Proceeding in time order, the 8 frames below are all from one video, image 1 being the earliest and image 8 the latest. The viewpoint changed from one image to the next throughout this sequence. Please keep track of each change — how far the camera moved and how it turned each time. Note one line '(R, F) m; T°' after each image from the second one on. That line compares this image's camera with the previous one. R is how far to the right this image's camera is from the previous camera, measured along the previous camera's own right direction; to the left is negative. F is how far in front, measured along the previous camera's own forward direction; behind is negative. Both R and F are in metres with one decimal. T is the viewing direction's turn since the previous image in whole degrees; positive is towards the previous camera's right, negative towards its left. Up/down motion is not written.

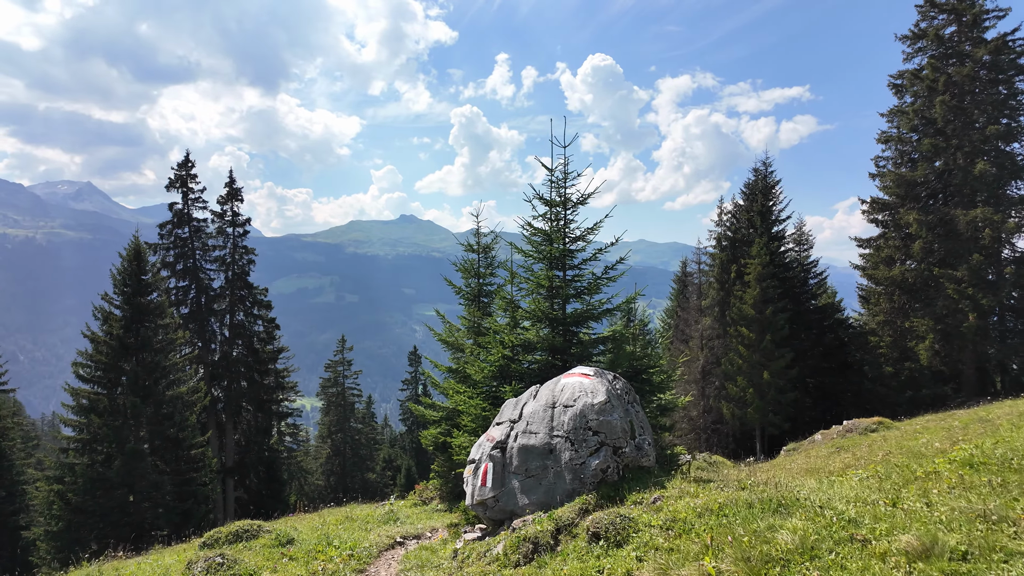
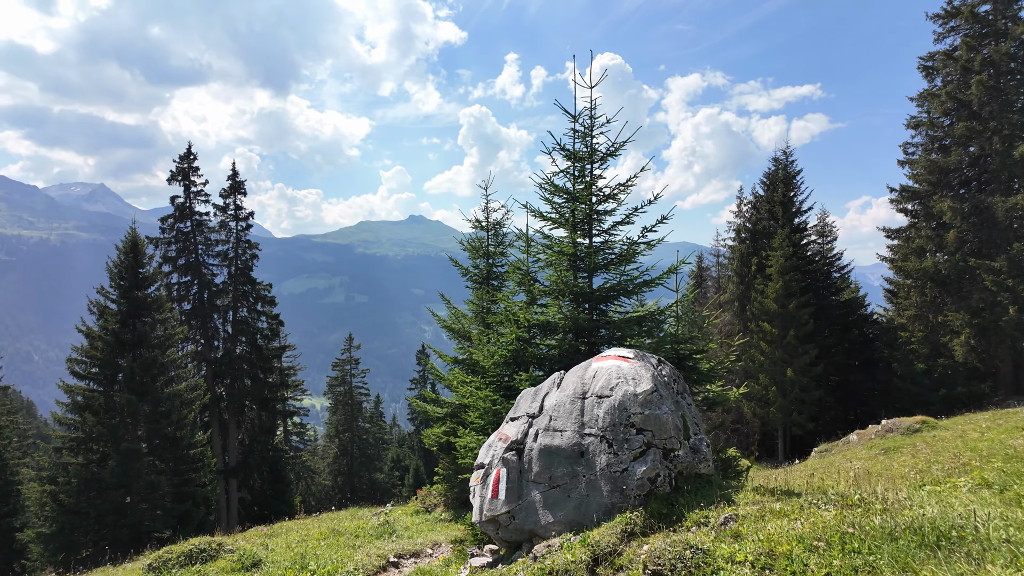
(-0.1, +1.5) m; -1°
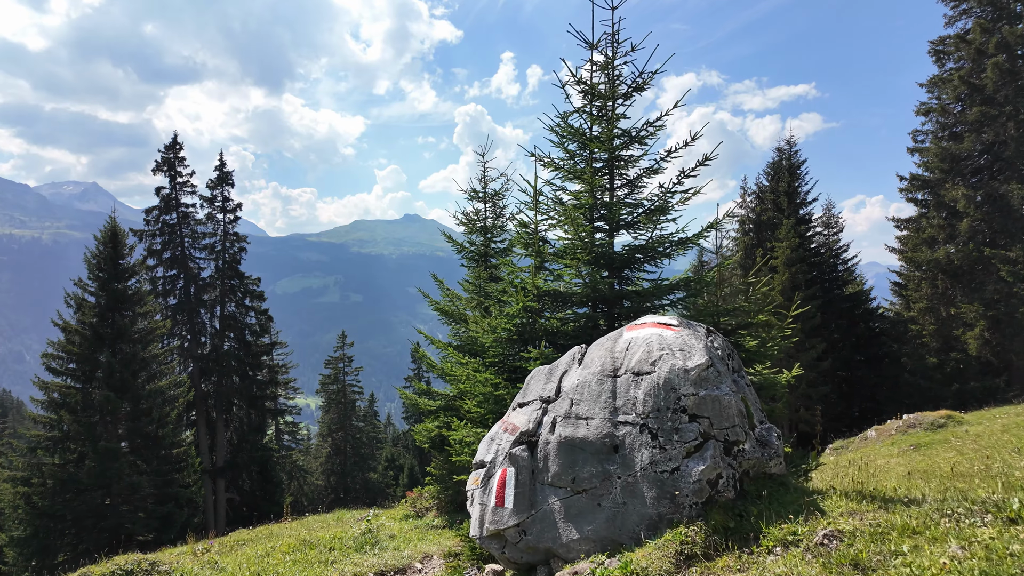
(-0.1, +1.3) m; 0°
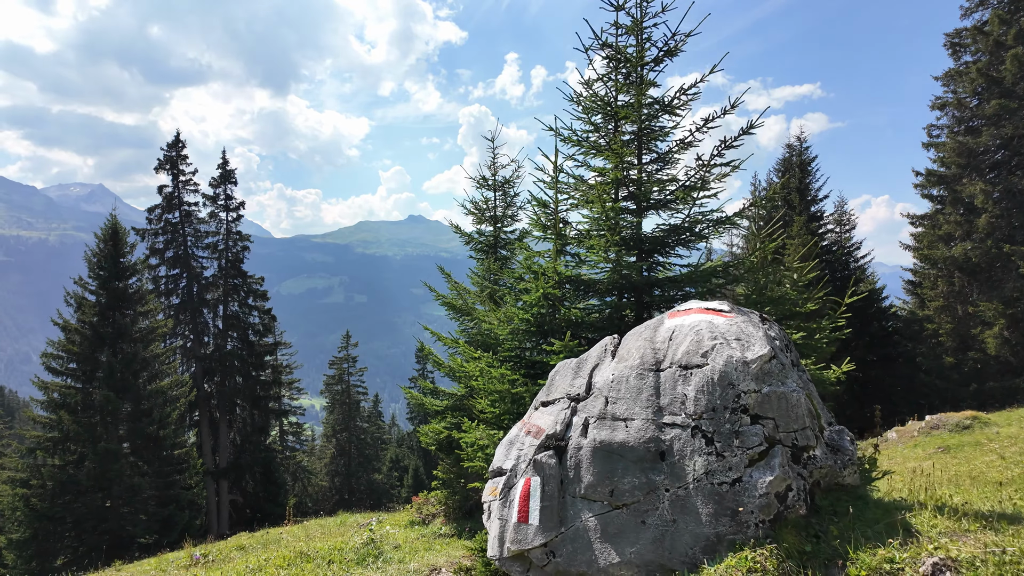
(-0.2, +0.6) m; 0°
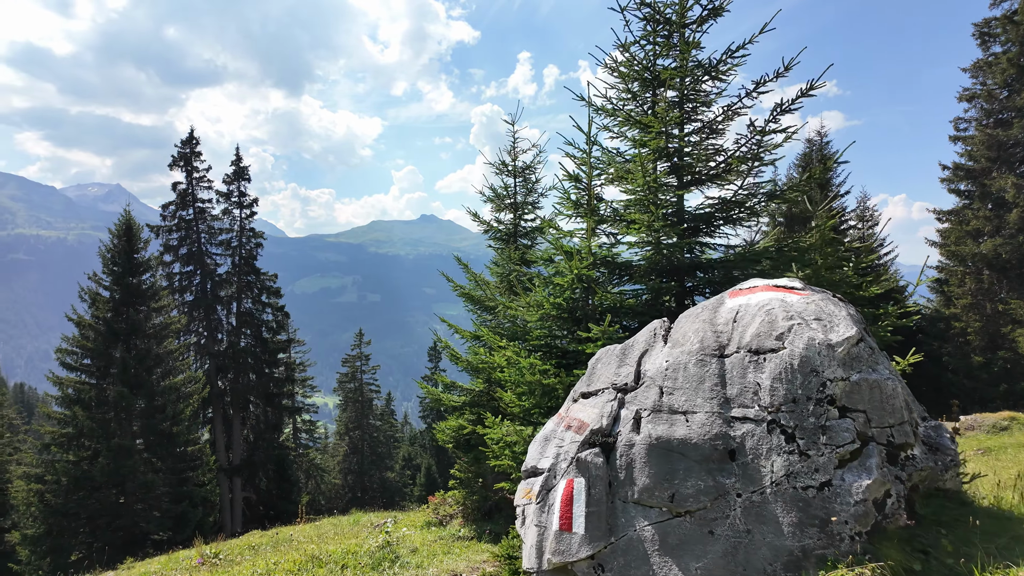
(-0.2, +0.5) m; -1°
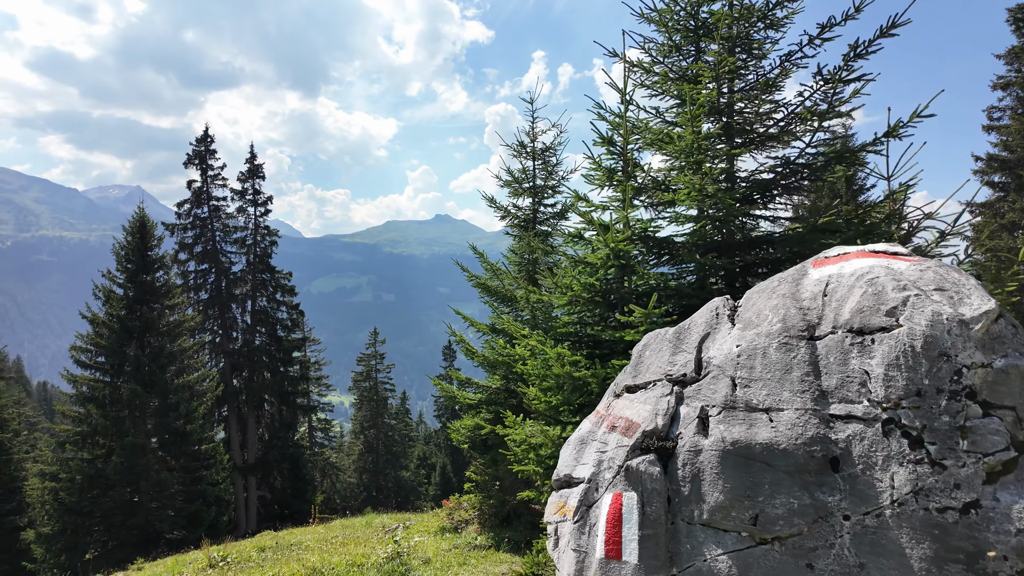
(-0.1, +0.6) m; -2°
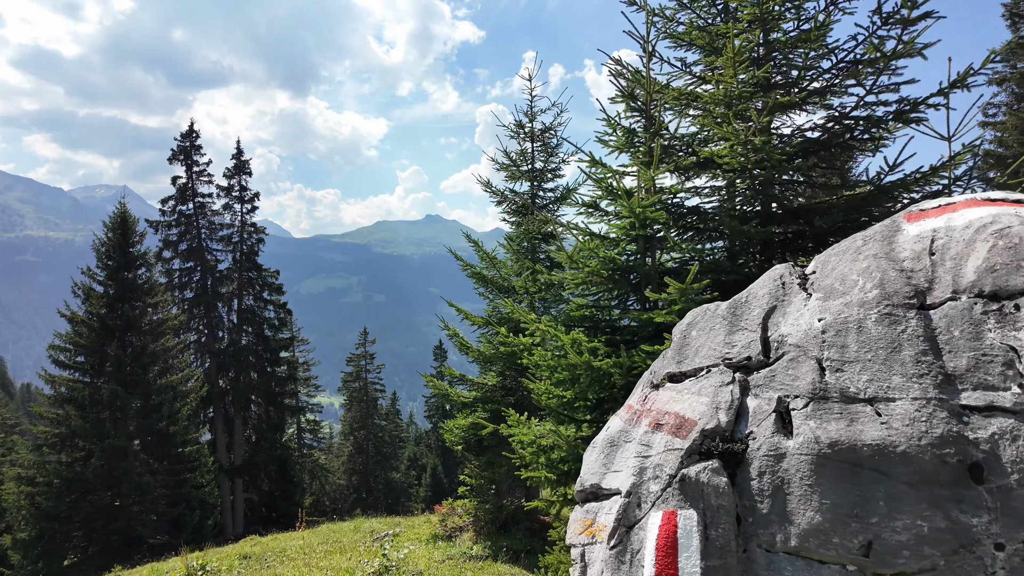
(-0.1, +0.6) m; +1°
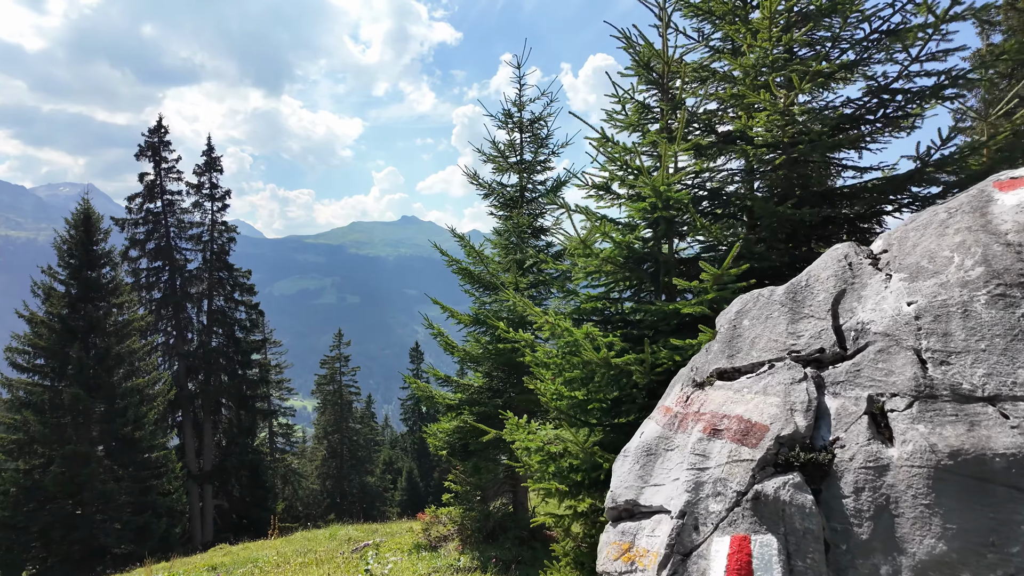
(-0.2, +0.4) m; +2°
